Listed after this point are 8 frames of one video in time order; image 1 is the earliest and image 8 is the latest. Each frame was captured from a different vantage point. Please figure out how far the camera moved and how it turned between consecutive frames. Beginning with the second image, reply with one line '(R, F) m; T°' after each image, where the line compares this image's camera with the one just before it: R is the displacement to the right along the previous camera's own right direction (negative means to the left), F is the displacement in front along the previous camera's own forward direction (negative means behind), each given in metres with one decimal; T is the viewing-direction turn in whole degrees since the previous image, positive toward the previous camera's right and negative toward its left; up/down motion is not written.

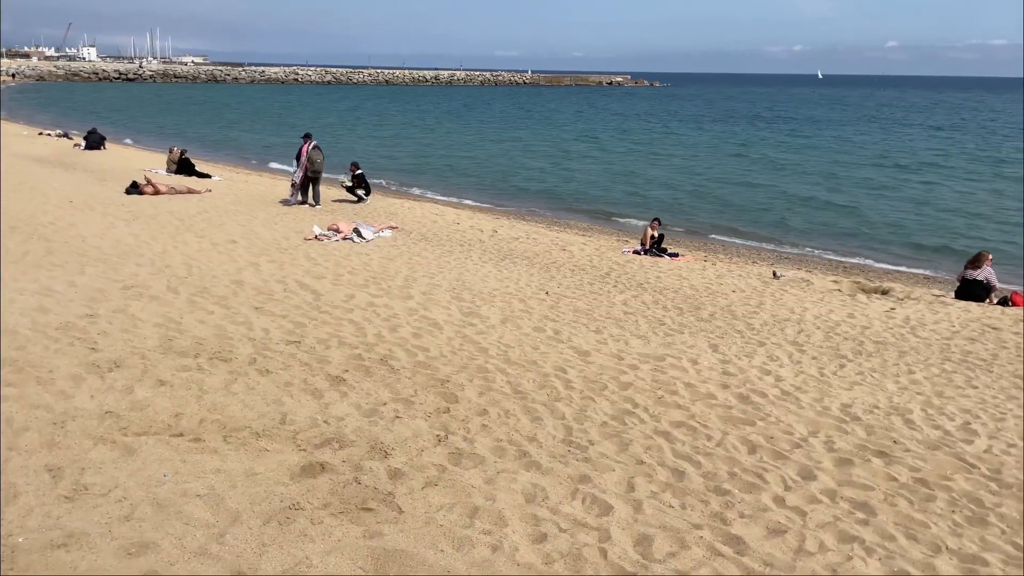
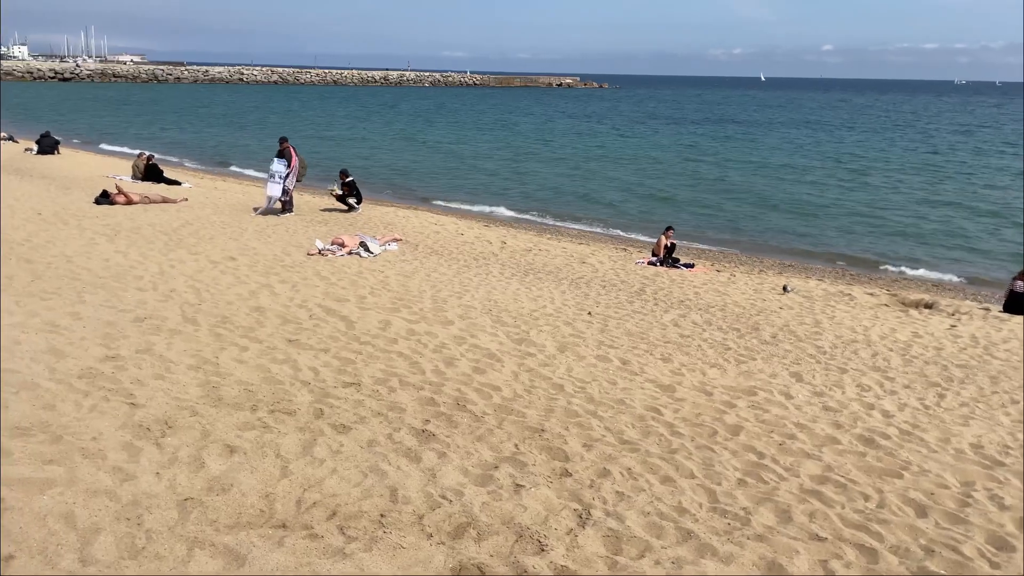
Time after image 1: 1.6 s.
(-0.9, +0.7) m; +3°
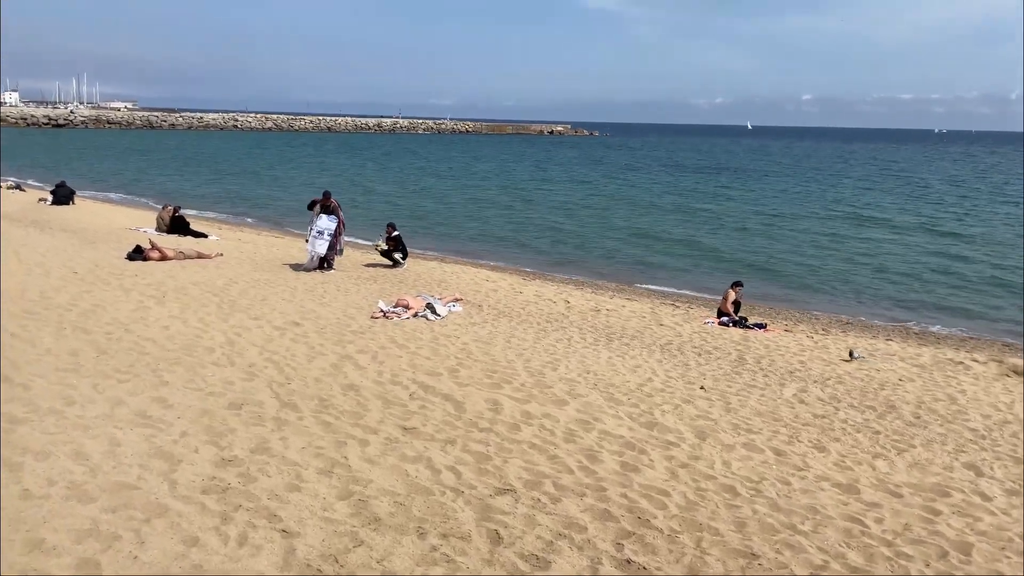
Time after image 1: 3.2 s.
(-1.1, +0.7) m; +1°
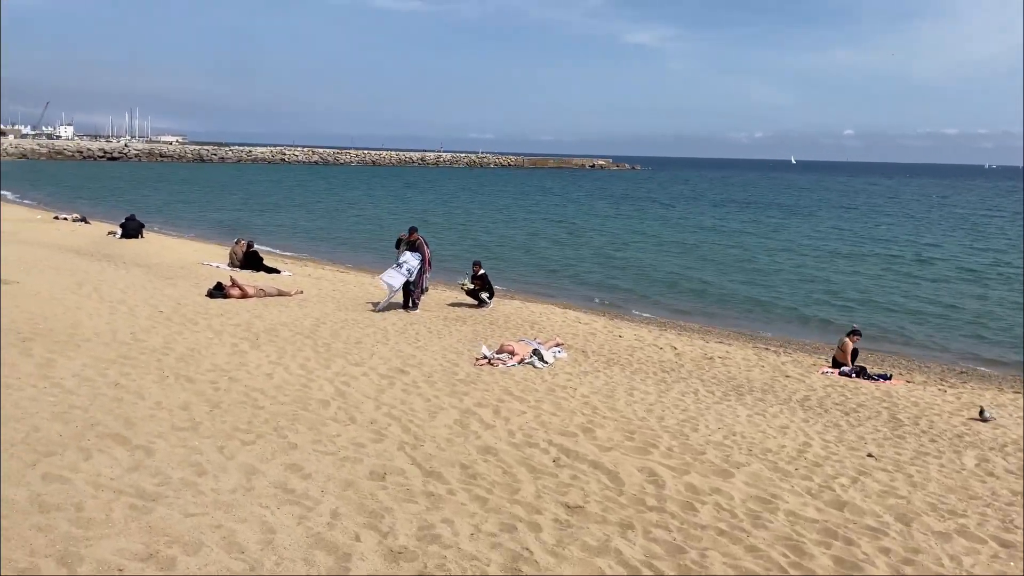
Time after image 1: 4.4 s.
(-0.9, +0.6) m; -3°
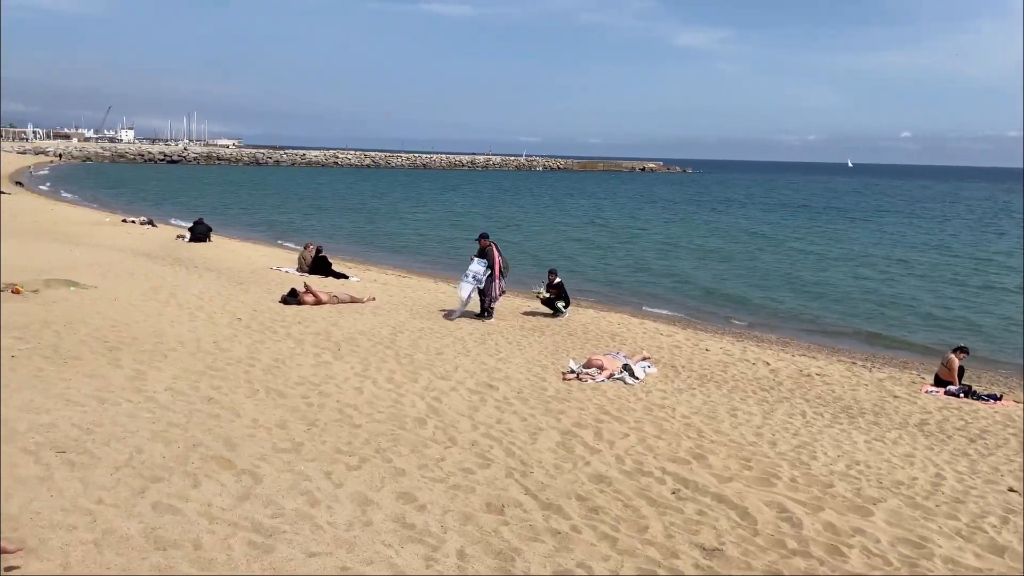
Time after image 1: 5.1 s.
(-0.5, +0.4) m; -3°
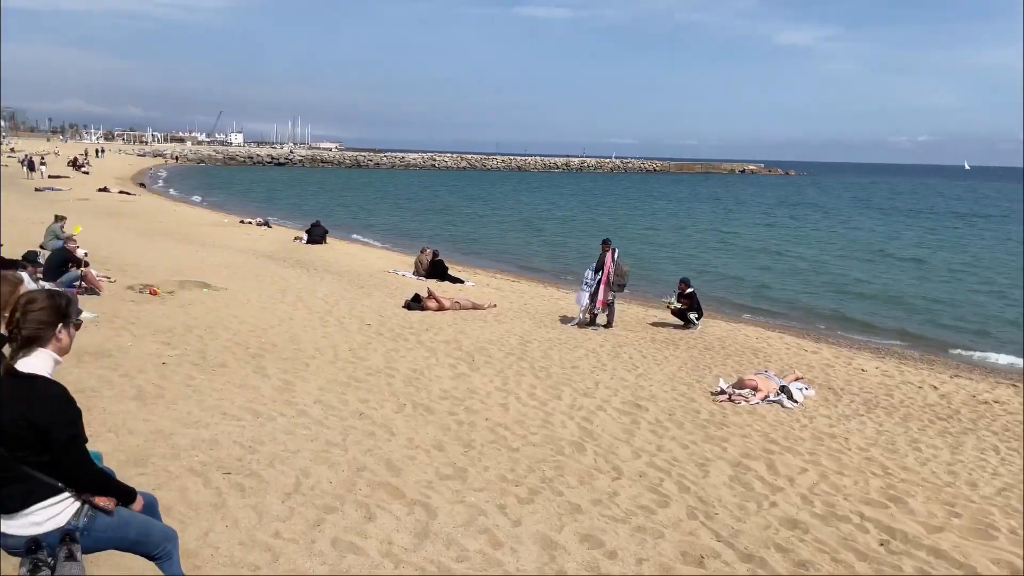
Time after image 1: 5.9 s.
(-0.6, +0.4) m; -7°
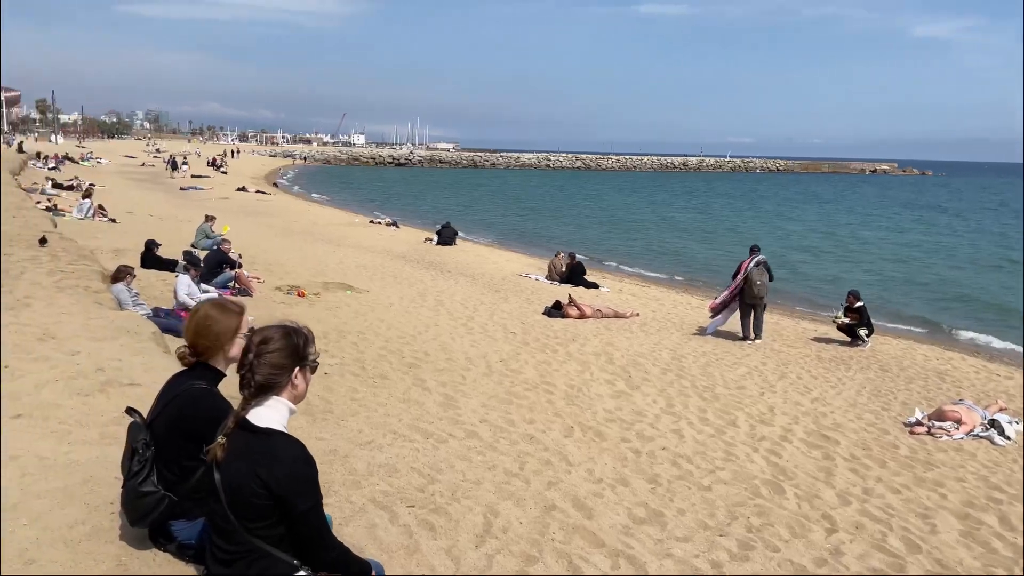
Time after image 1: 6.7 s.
(-0.5, +0.5) m; -8°
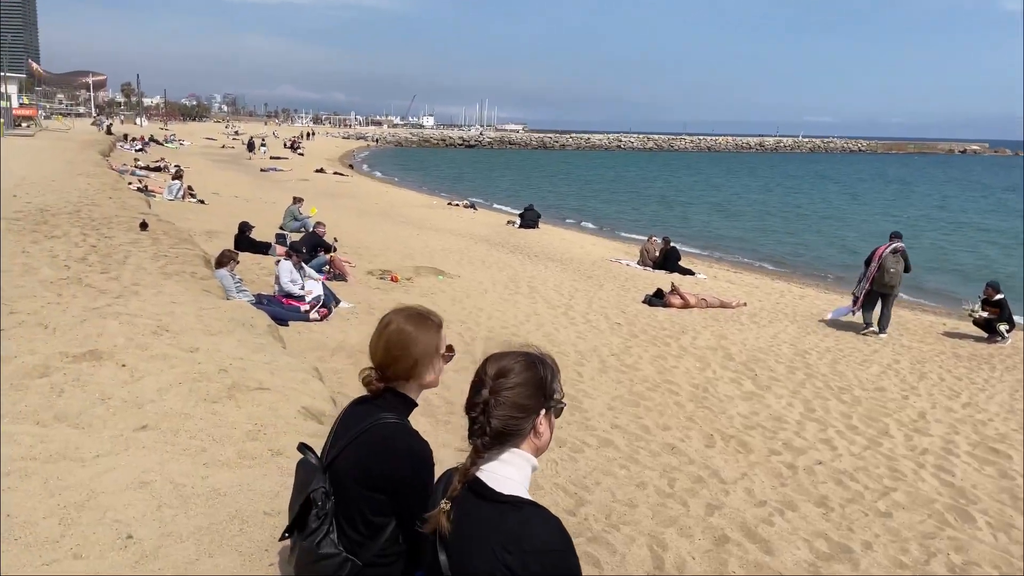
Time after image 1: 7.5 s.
(-0.5, +0.5) m; -5°
